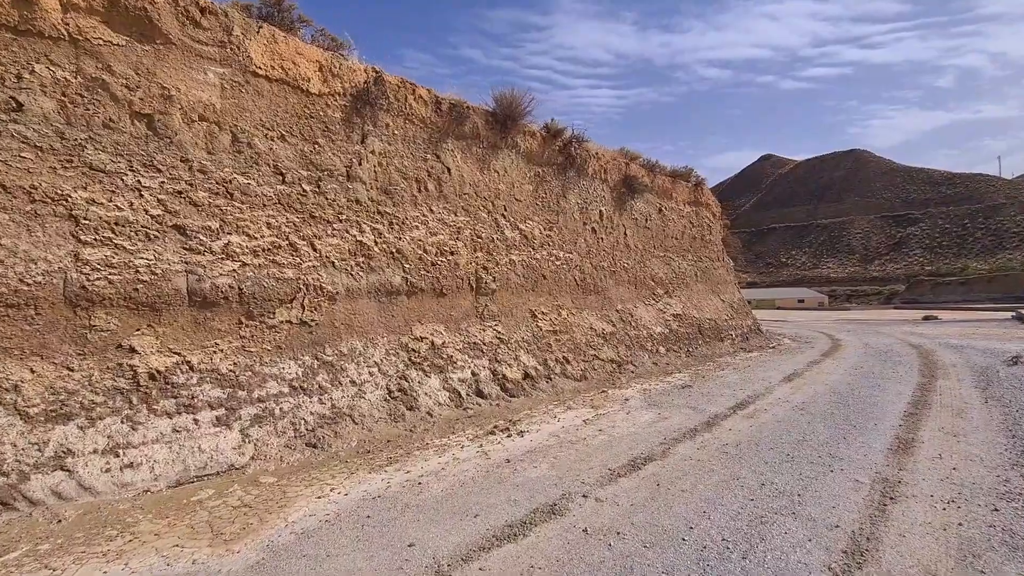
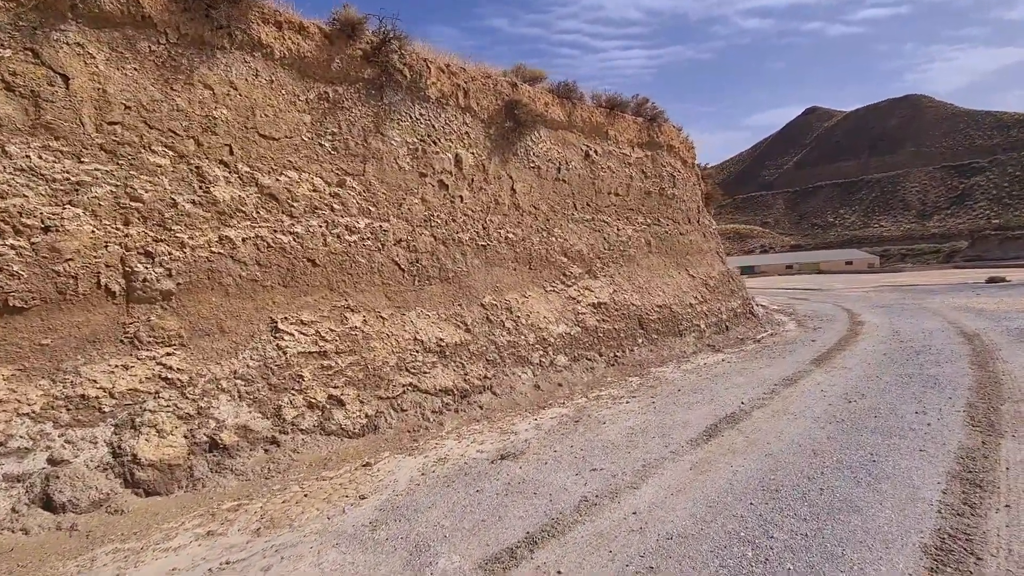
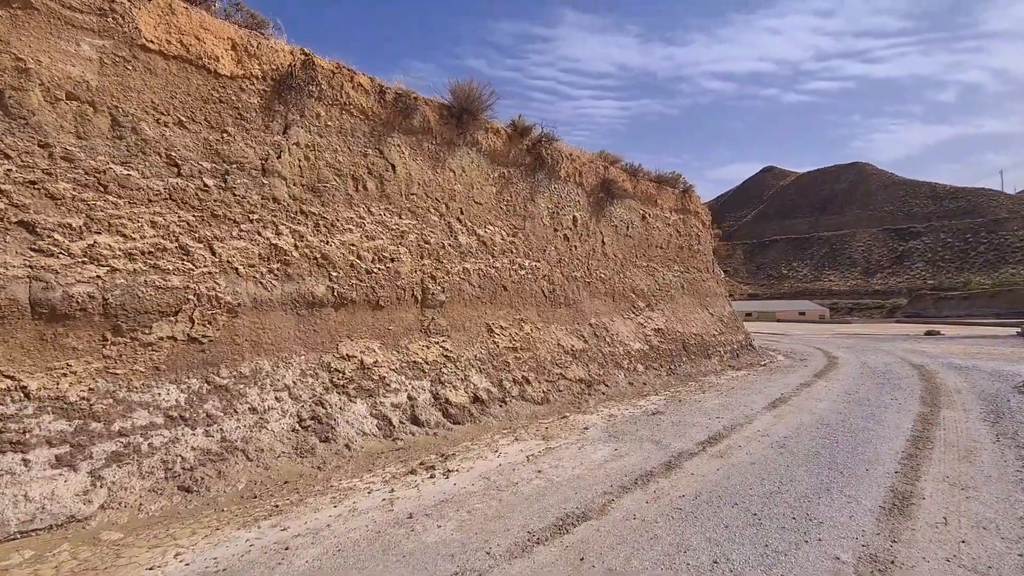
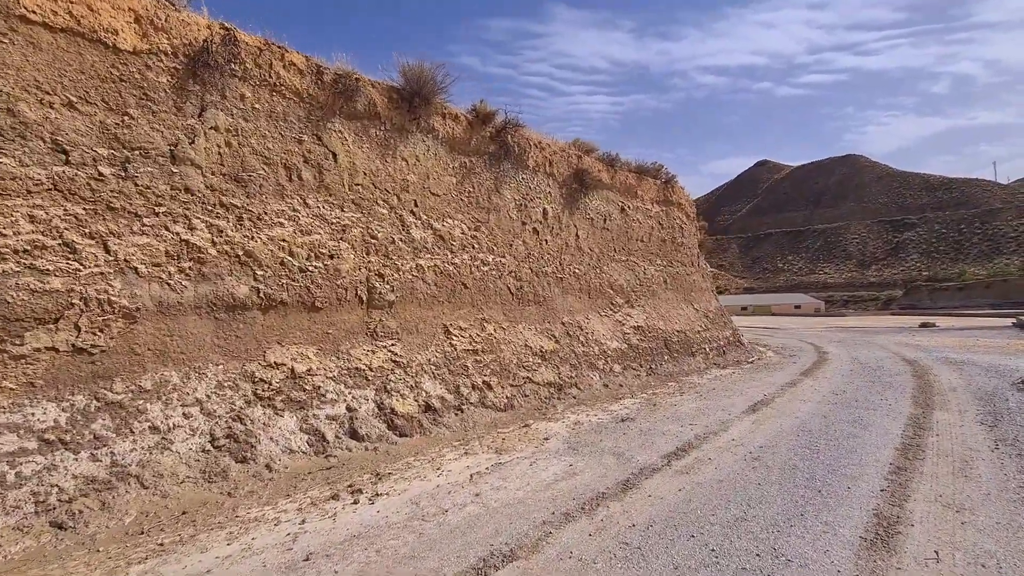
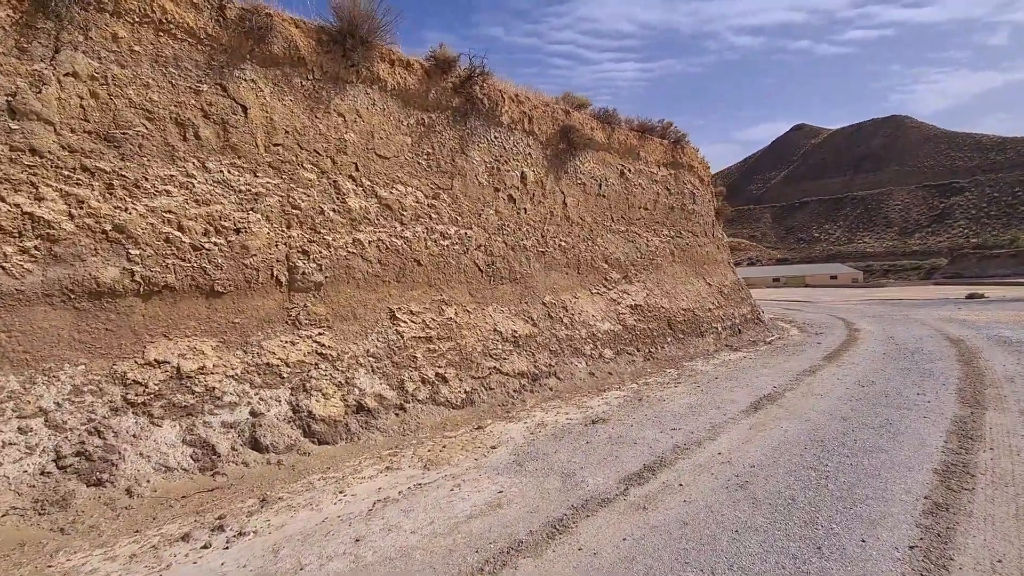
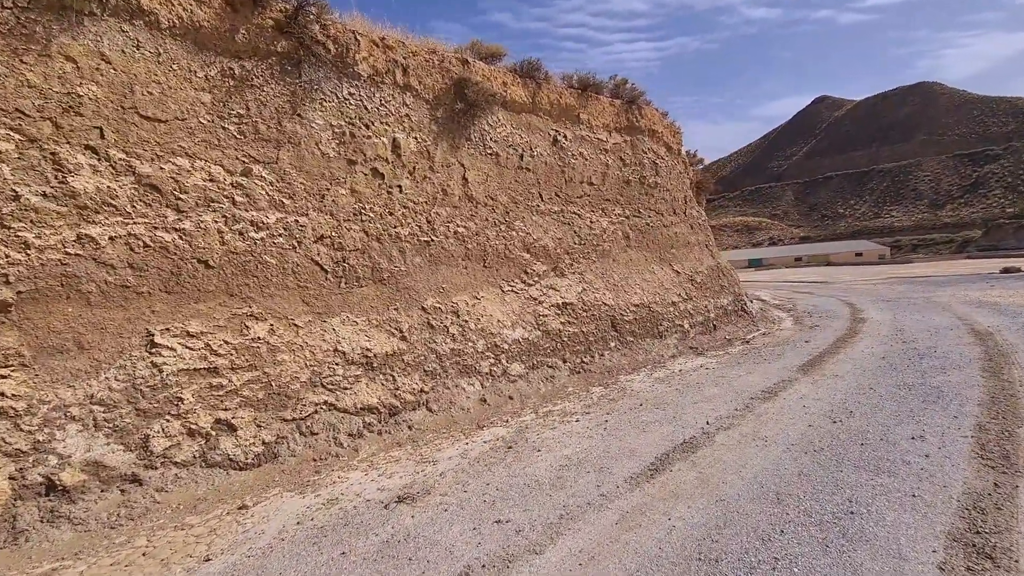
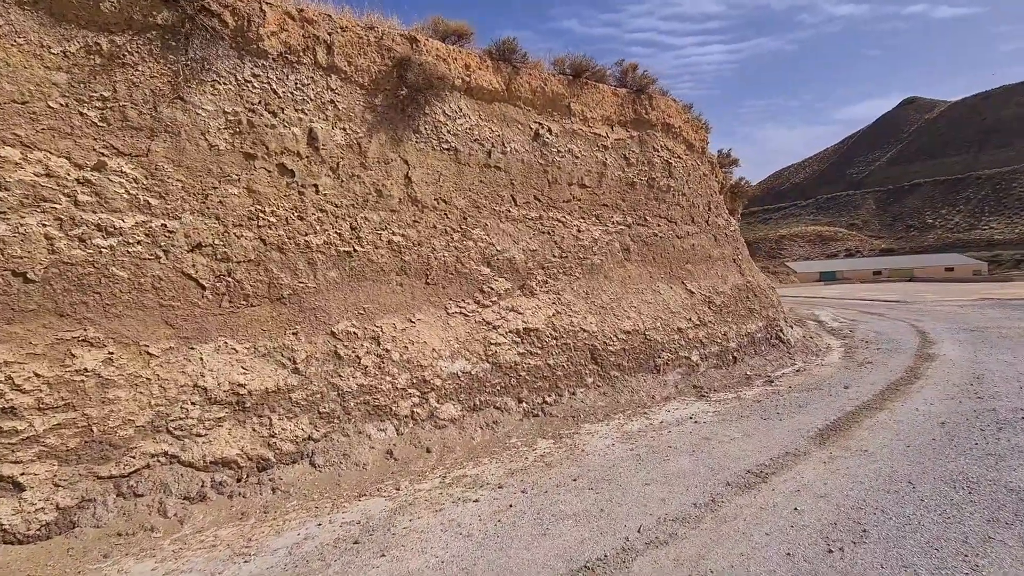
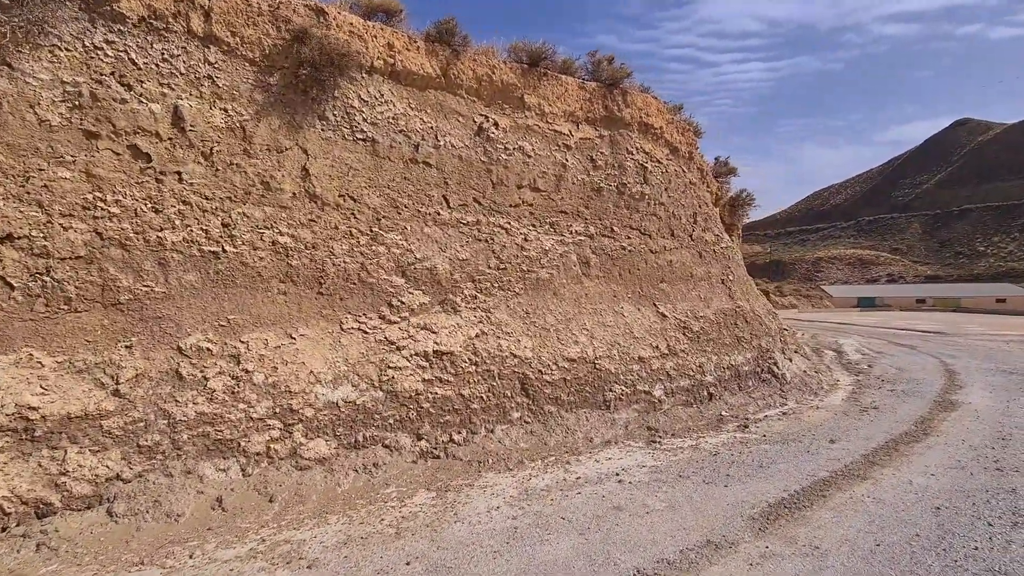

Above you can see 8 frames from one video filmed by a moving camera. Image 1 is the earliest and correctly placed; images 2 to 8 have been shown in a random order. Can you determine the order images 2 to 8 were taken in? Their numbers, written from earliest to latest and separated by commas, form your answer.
3, 4, 5, 2, 6, 7, 8
